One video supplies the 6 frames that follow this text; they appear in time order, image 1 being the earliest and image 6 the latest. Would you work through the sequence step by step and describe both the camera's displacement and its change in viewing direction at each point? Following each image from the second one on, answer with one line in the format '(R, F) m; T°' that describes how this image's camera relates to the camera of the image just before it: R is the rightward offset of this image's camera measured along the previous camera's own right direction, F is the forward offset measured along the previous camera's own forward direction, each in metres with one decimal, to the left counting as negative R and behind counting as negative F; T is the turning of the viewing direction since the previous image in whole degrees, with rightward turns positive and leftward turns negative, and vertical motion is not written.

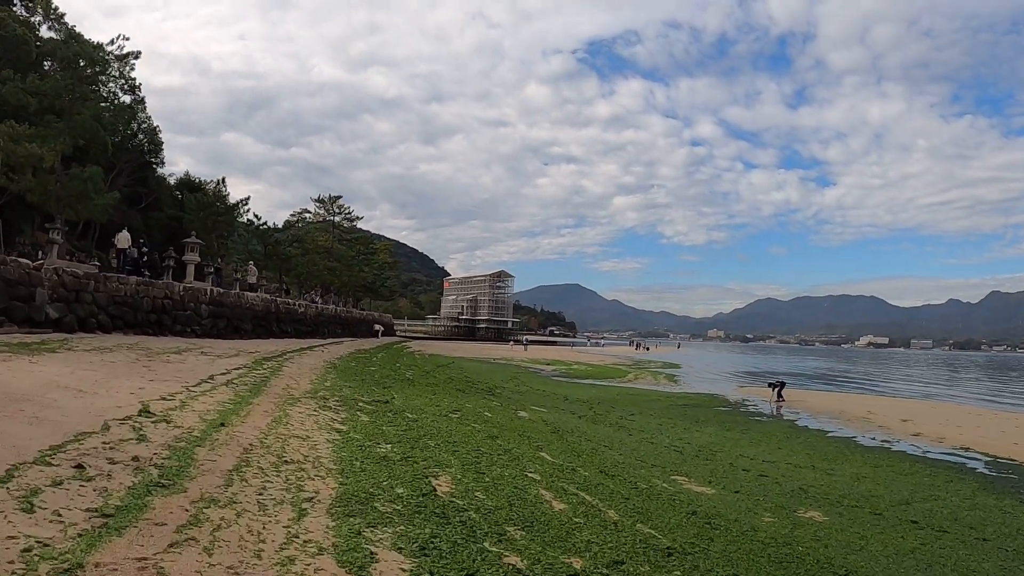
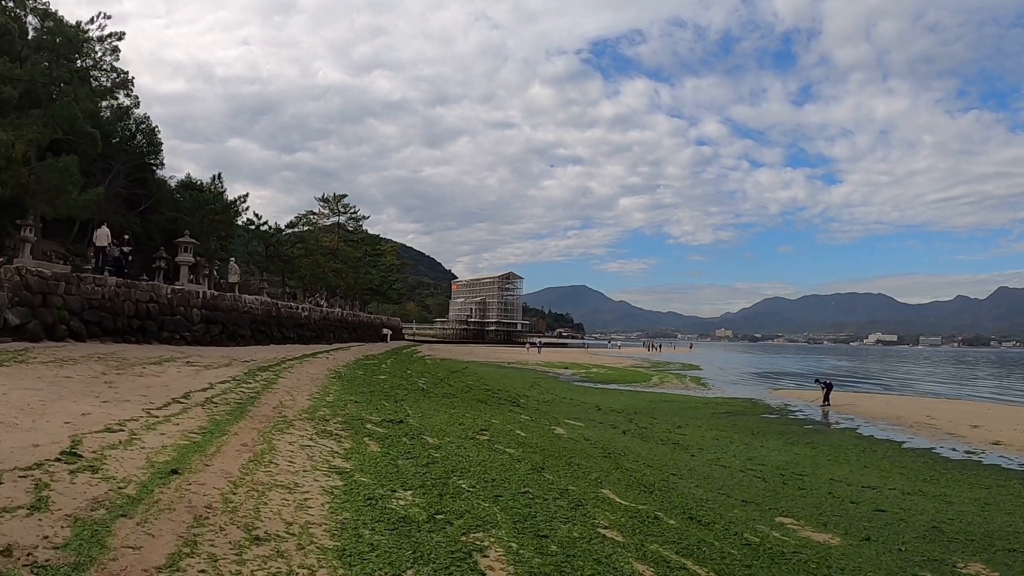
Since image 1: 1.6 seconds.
(-0.5, +2.2) m; -1°
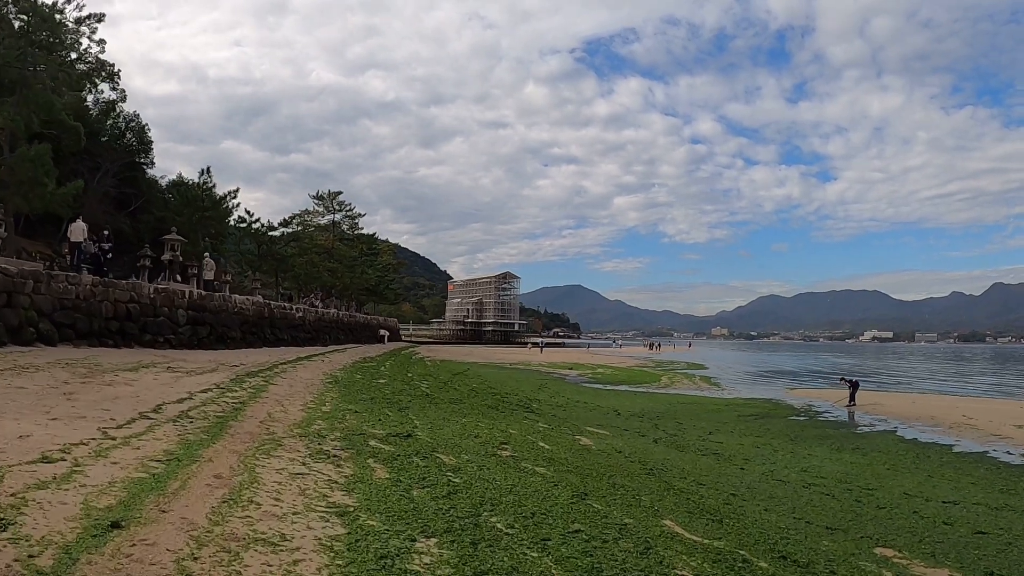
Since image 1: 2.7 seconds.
(-0.4, +1.4) m; 0°
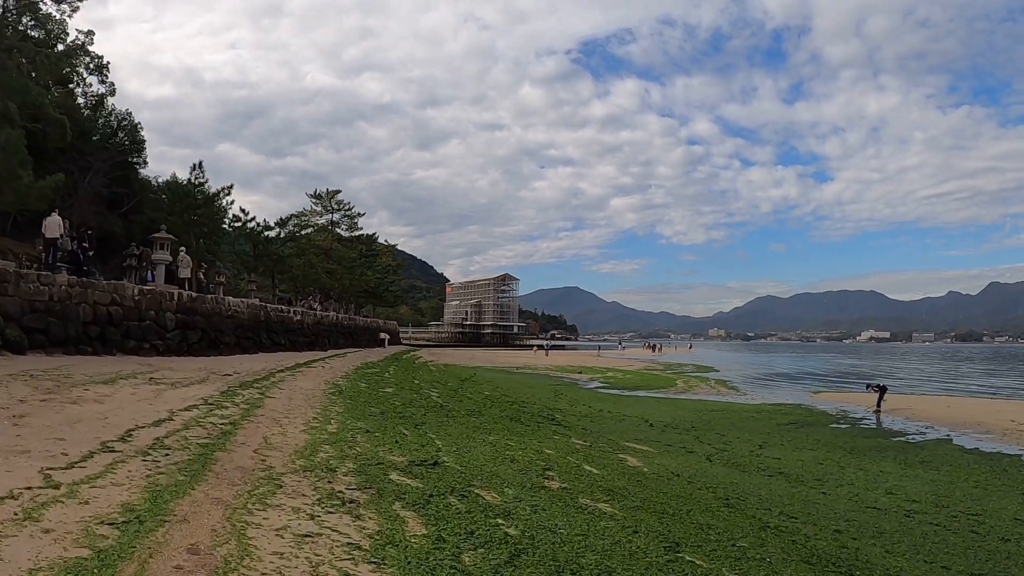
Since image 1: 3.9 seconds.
(-0.6, +1.5) m; 0°
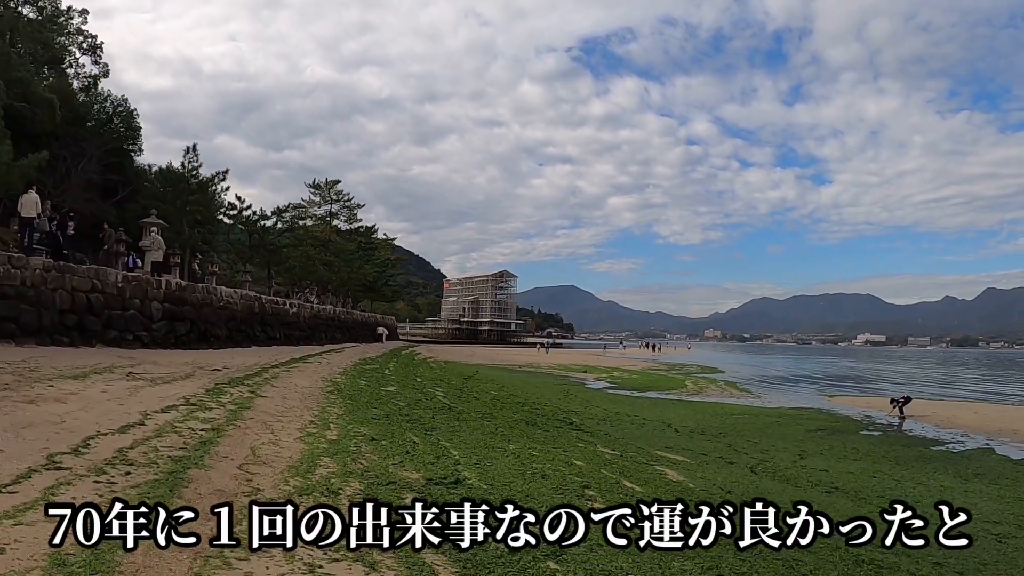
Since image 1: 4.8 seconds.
(-0.4, +1.2) m; 0°
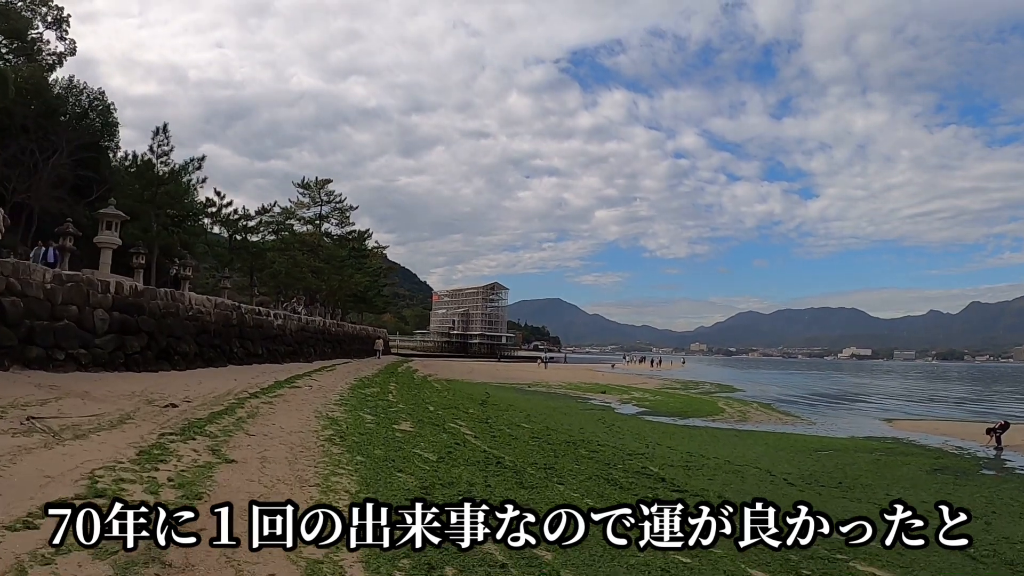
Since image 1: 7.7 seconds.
(-1.3, +3.6) m; +1°
